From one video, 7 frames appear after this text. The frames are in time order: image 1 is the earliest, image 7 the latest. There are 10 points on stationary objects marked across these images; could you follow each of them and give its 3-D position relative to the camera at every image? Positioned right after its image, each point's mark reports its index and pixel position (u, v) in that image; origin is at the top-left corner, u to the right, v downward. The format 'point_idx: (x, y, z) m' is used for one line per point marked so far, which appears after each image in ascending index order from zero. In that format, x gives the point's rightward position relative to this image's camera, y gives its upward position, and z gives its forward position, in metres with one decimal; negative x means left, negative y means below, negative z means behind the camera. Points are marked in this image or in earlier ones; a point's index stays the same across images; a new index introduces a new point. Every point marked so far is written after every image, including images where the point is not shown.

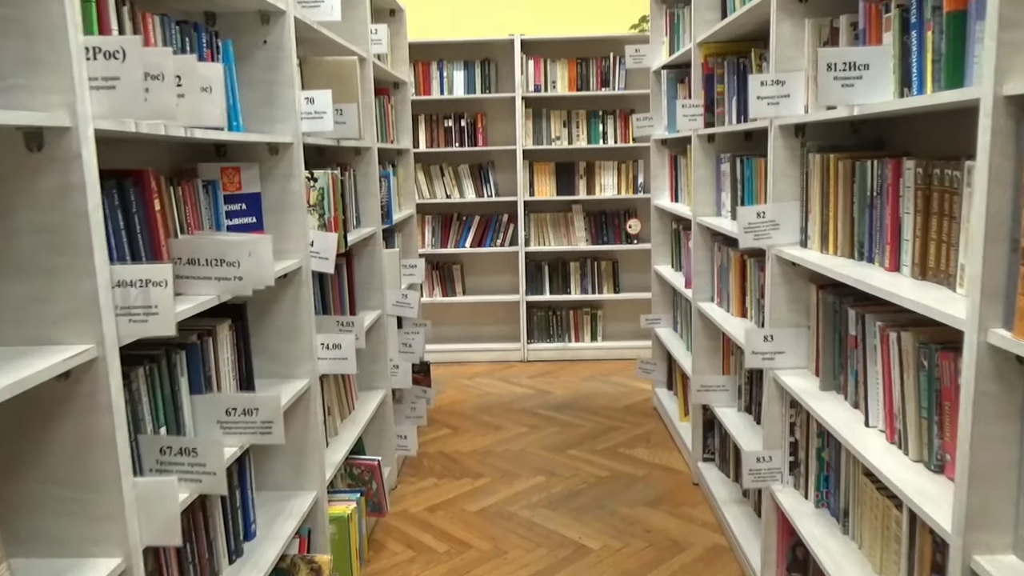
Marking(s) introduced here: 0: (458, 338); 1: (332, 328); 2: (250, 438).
0: (-0.4, -0.4, +5.6) m
1: (-0.6, -0.1, +2.6) m
2: (-0.6, -0.3, +1.7) m
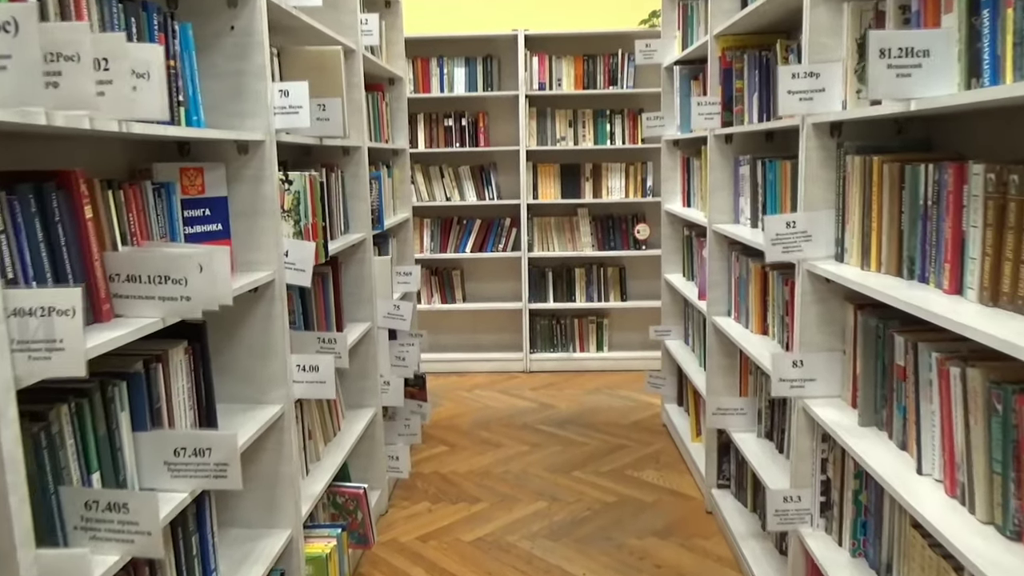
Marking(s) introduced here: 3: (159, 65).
0: (-0.4, -0.4, +5.4) m
1: (-0.6, -0.2, +2.3) m
2: (-0.6, -0.4, +1.5) m
3: (-0.5, +0.3, +1.2) m
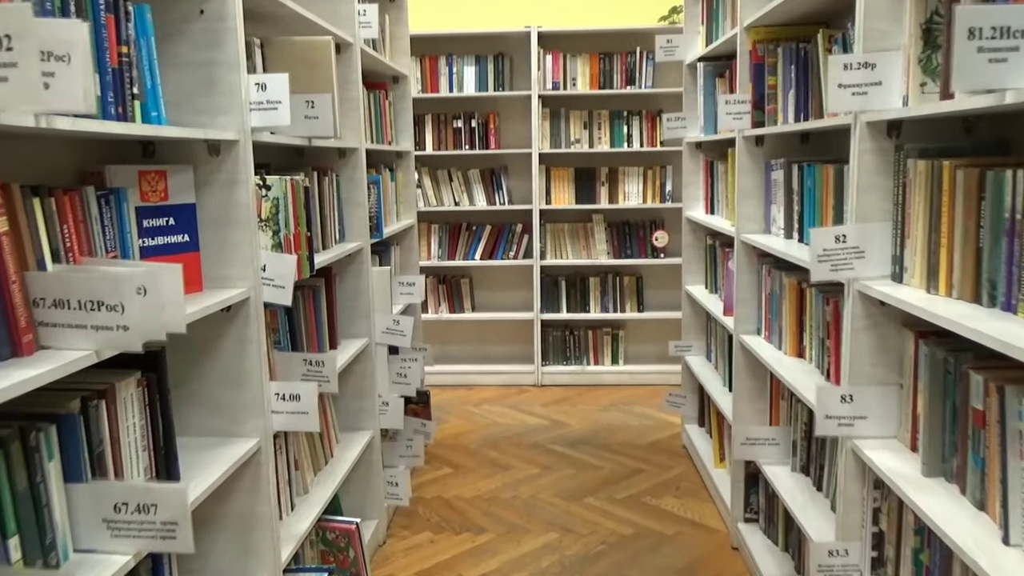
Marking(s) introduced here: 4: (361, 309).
0: (-0.3, -0.5, +5.1) m
1: (-0.6, -0.2, +2.1) m
2: (-0.6, -0.4, +1.3) m
3: (-0.5, +0.3, +1.0) m
4: (-0.5, -0.1, +2.7) m
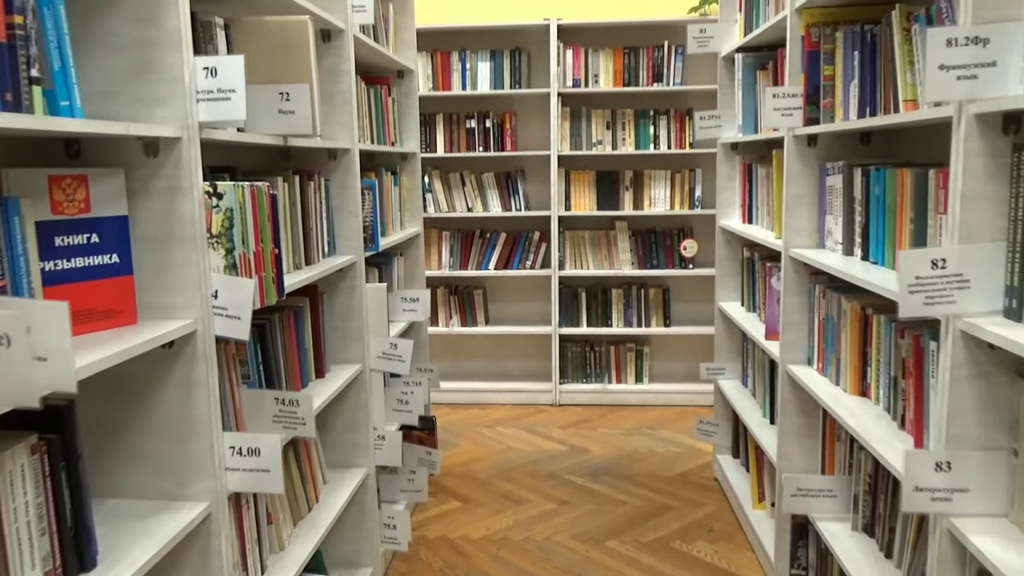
0: (-0.2, -0.5, +4.8) m
1: (-0.5, -0.3, +1.8) m
2: (-0.6, -0.5, +0.9) m
3: (-0.5, +0.3, +0.7) m
4: (-0.5, -0.1, +2.4) m
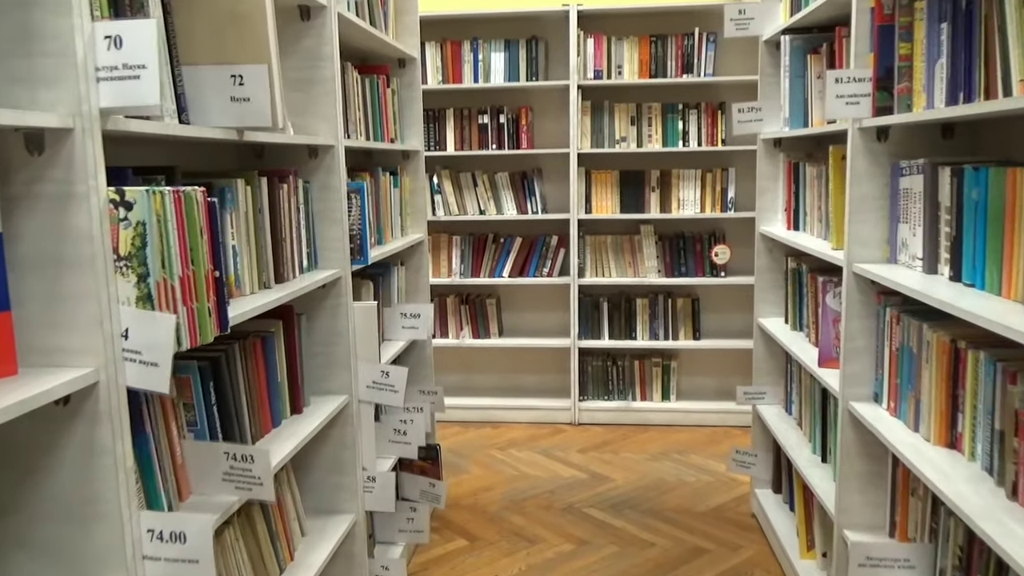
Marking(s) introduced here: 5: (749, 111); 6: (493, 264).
0: (-0.1, -0.6, +4.5) m
1: (-0.5, -0.3, +1.4) m
2: (-0.6, -0.5, +0.6) m
3: (-0.6, +0.2, +0.4) m
4: (-0.5, -0.2, +2.1) m
5: (+0.8, +0.6, +2.7) m
6: (-0.1, +0.1, +4.2) m
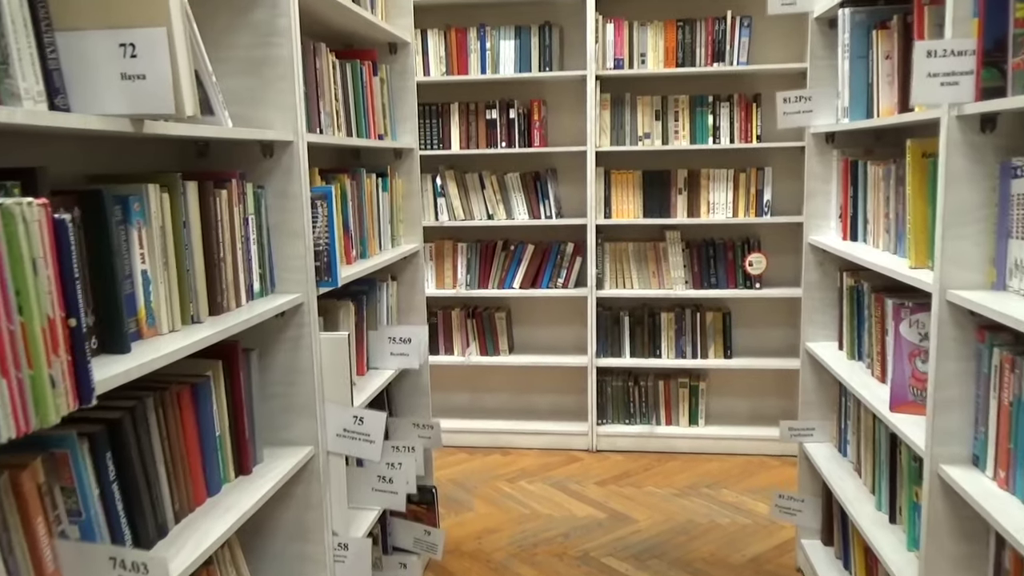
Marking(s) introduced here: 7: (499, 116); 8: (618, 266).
0: (-0.1, -0.6, +4.1) m
1: (-0.5, -0.4, +1.1) m
2: (-0.6, -0.6, +0.2) m
3: (-0.6, +0.1, 0.0) m
4: (-0.5, -0.2, +1.7) m
5: (+0.8, +0.5, +2.3) m
6: (0.0, +0.1, +3.8) m
7: (-0.1, +0.8, +3.7) m
8: (+0.5, +0.1, +3.7) m
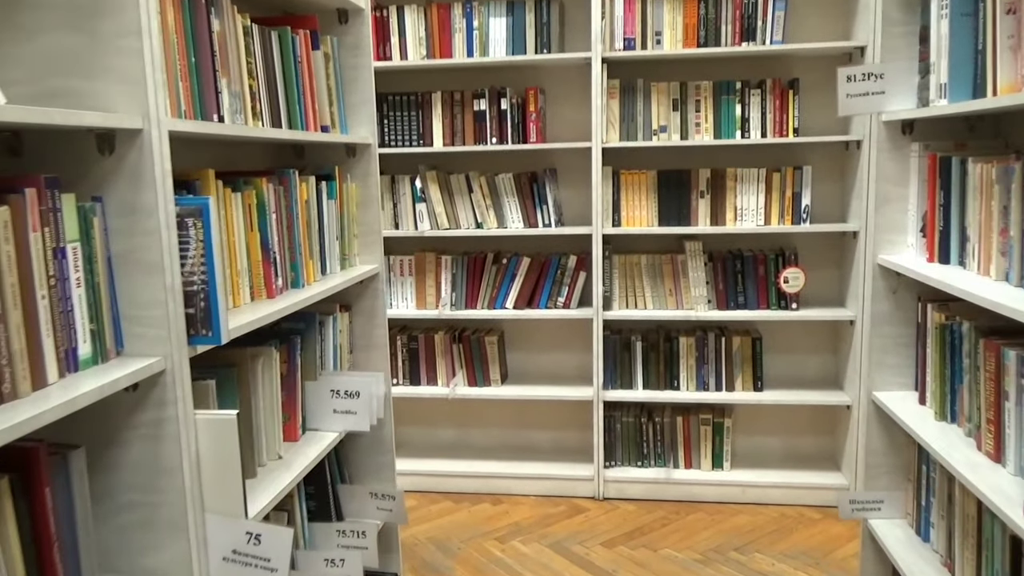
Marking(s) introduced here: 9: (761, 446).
0: (-0.1, -0.7, +3.5) m
1: (-0.6, -0.5, +0.5) m
2: (-0.7, -0.7, -0.3) m
3: (-0.7, +0.1, -0.6) m
4: (-0.5, -0.3, +1.1) m
5: (+0.8, +0.5, +1.7) m
6: (-0.1, 0.0, +3.2) m
7: (-0.1, +0.7, +3.1) m
8: (+0.5, 0.0, +3.1) m
9: (+1.0, -0.7, +3.3) m
